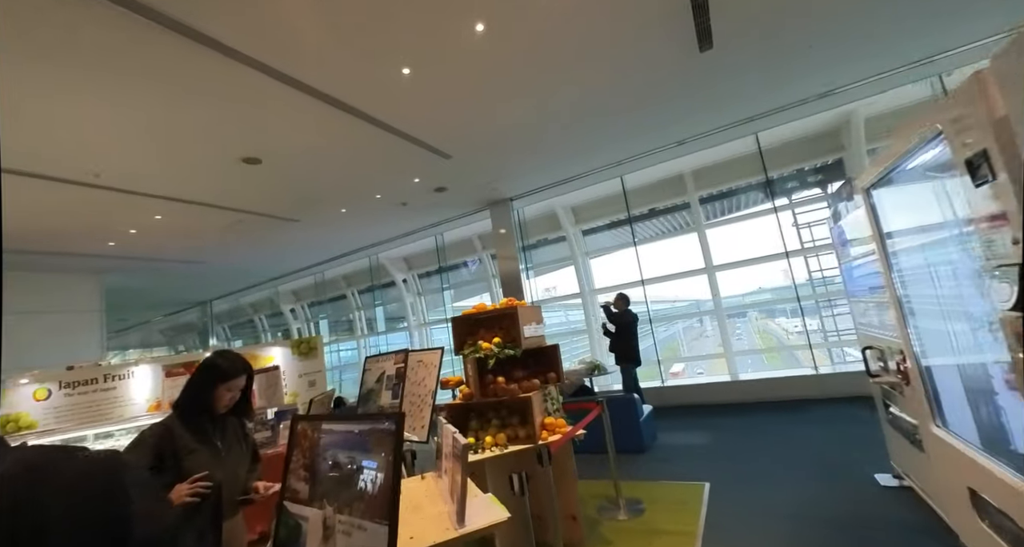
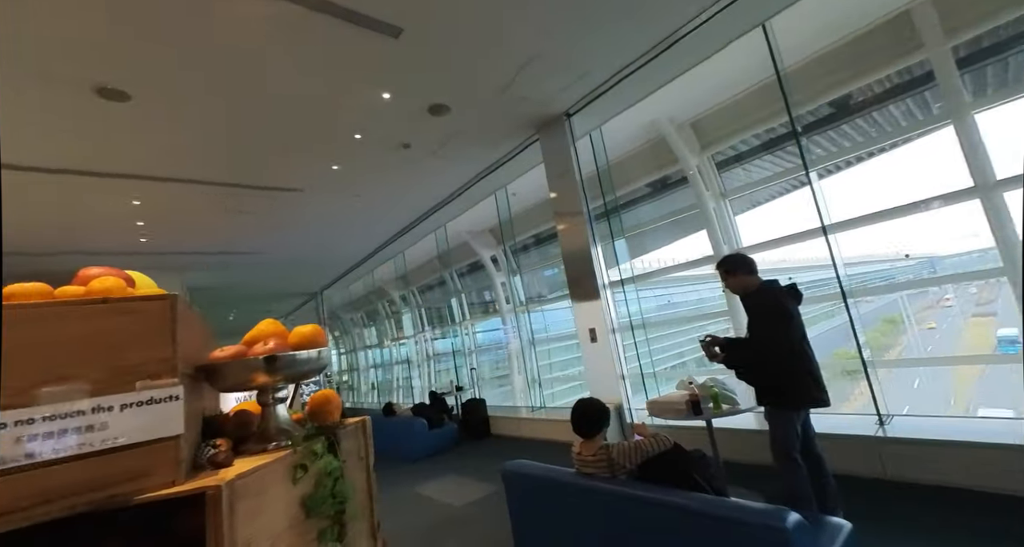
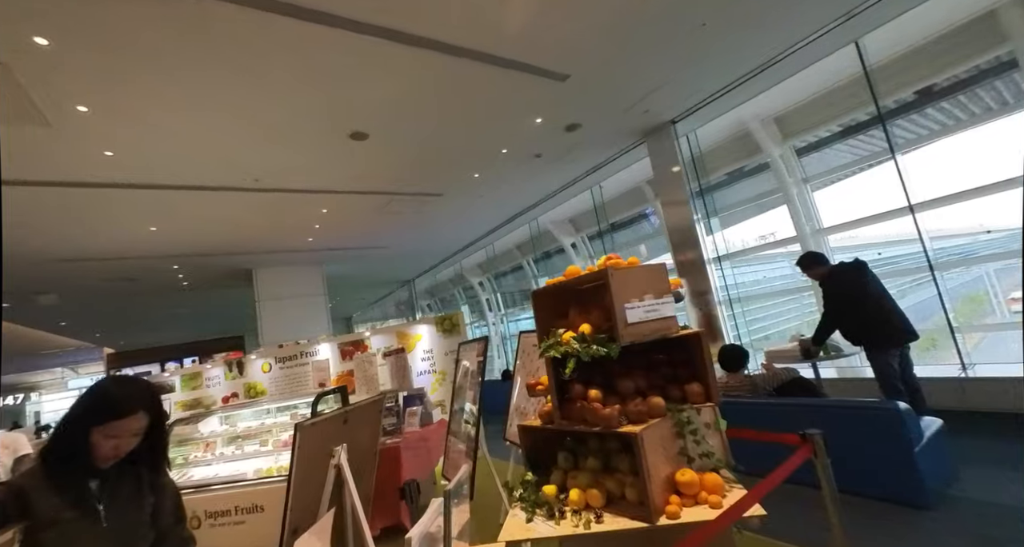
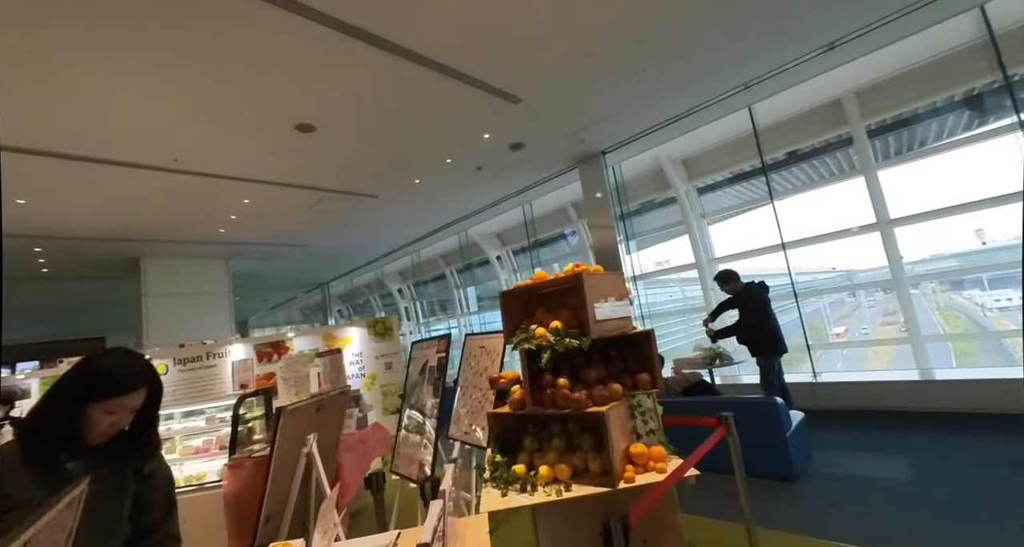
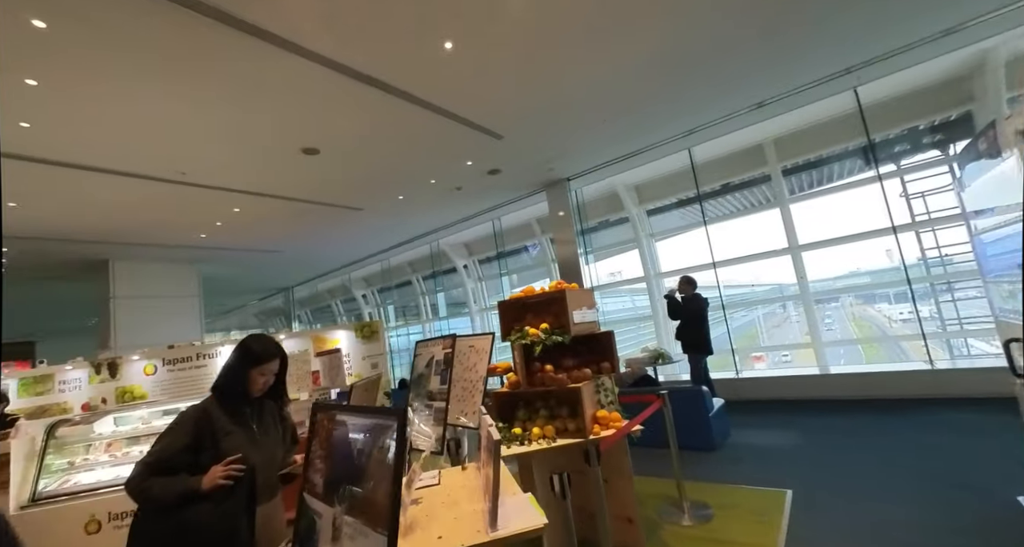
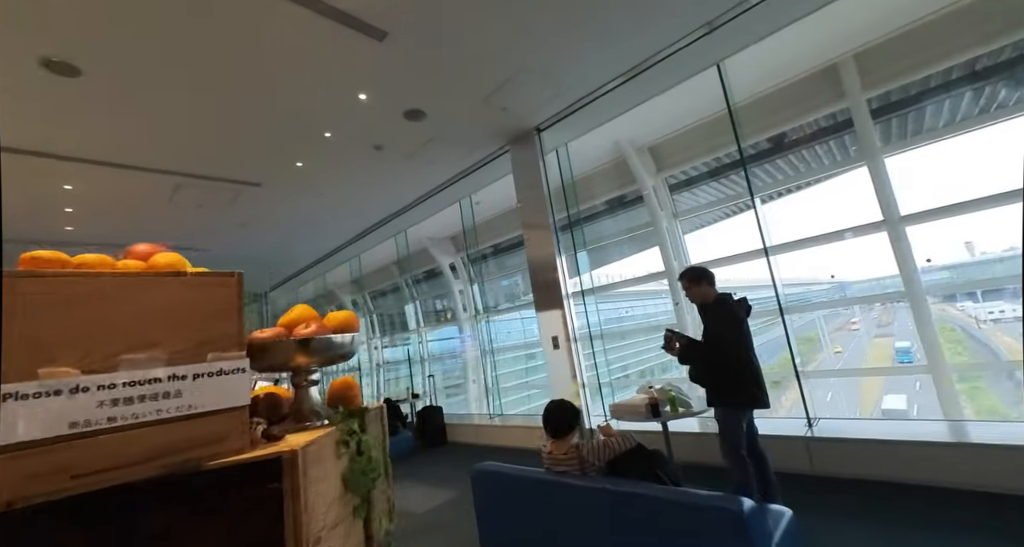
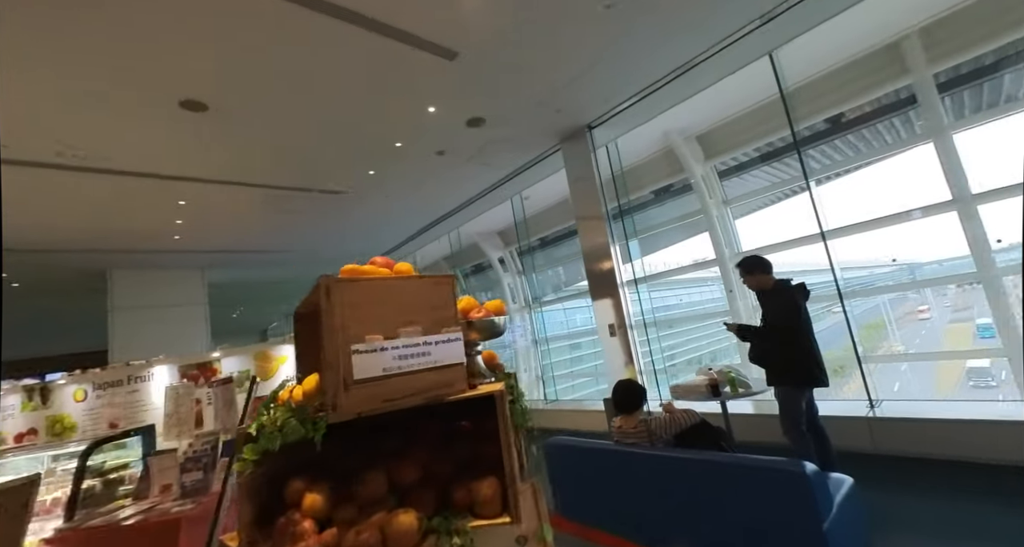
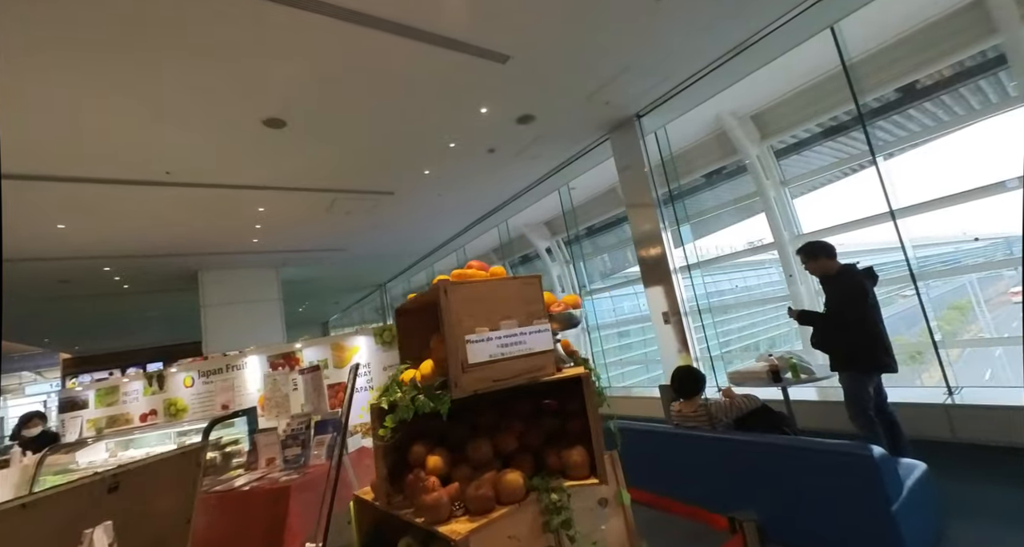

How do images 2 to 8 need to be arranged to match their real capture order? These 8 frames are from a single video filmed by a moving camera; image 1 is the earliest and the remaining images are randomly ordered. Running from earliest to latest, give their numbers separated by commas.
5, 4, 3, 8, 7, 6, 2
